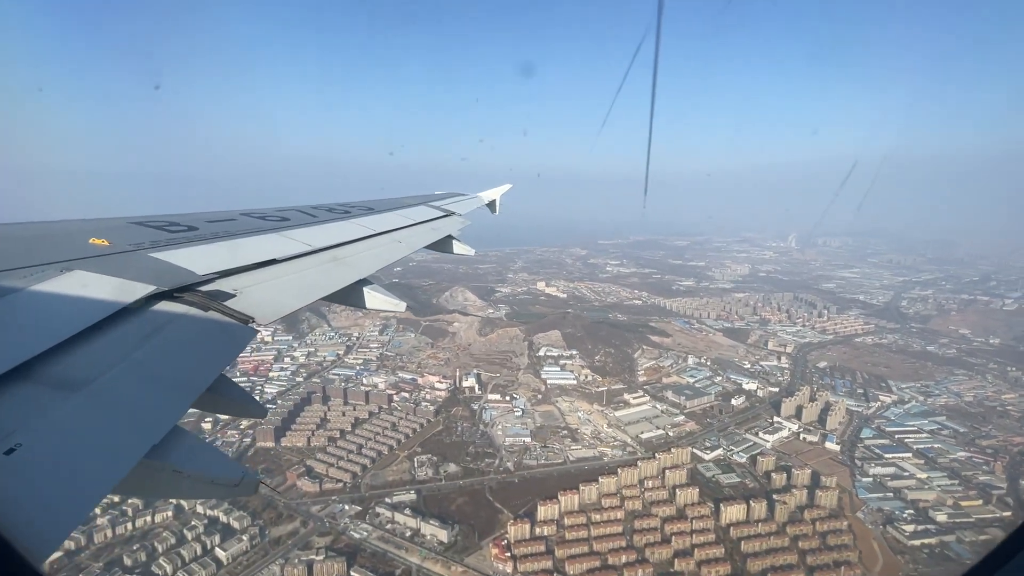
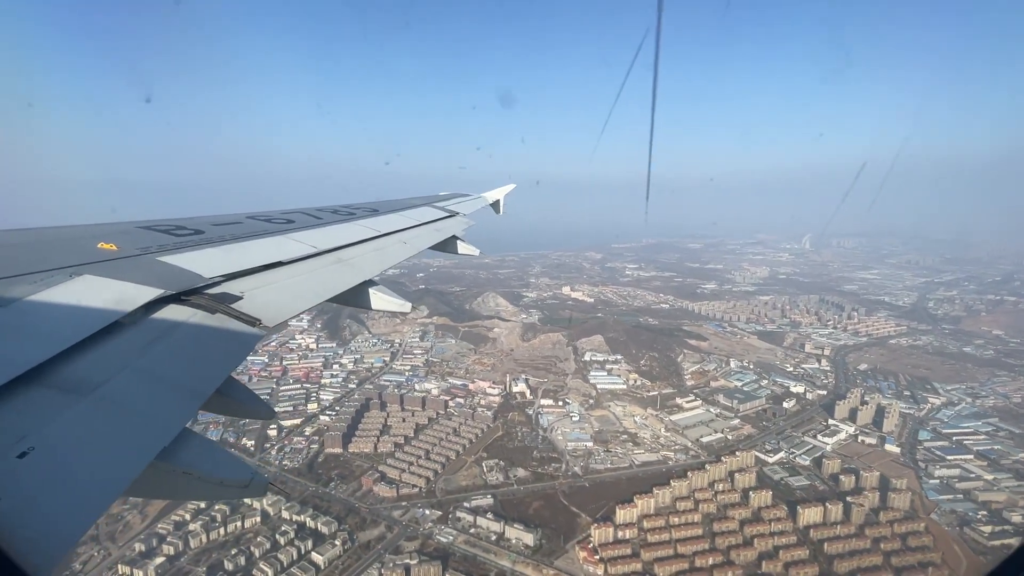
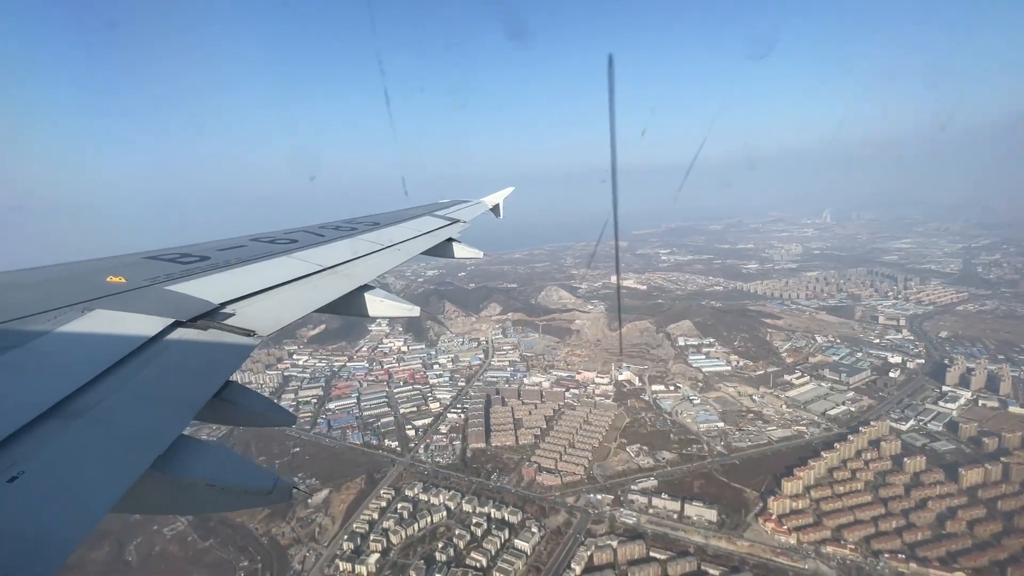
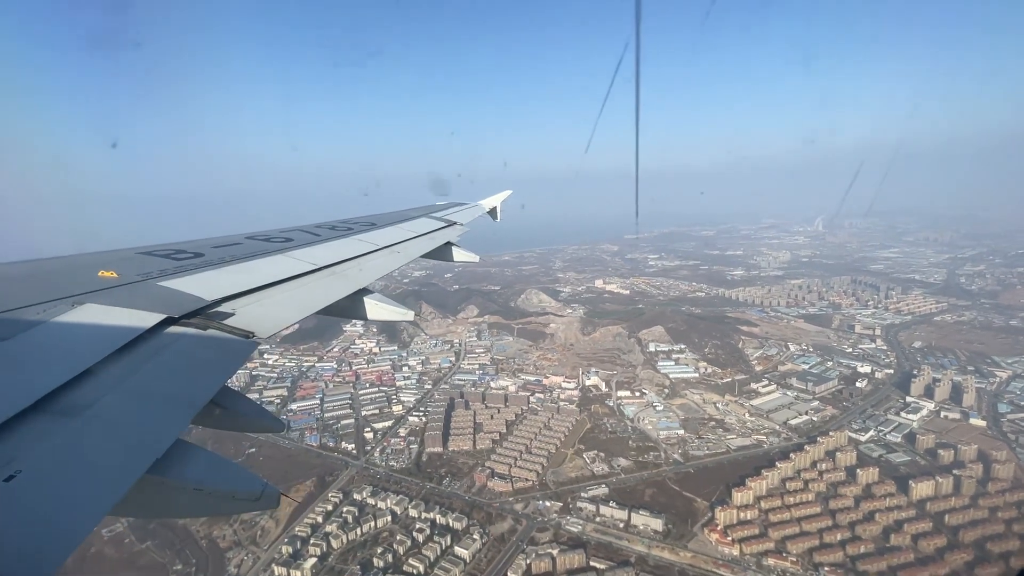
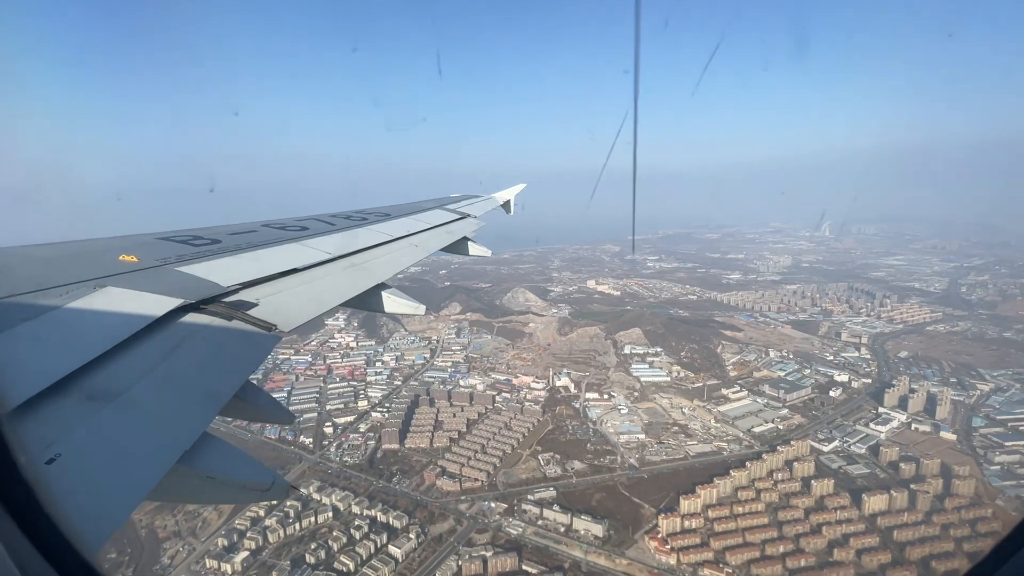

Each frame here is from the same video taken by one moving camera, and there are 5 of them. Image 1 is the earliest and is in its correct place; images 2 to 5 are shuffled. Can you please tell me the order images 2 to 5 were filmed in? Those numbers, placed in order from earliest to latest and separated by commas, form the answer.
2, 5, 4, 3
